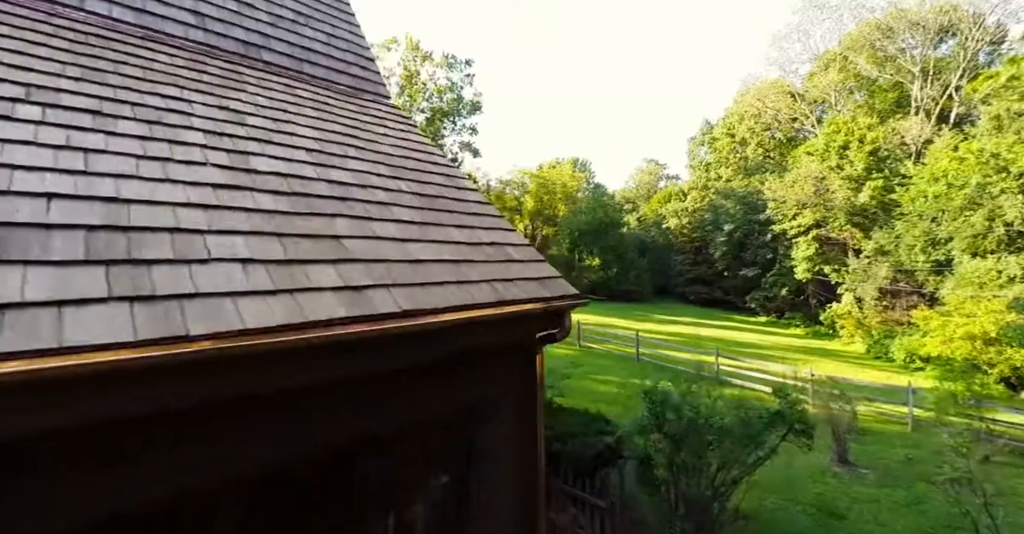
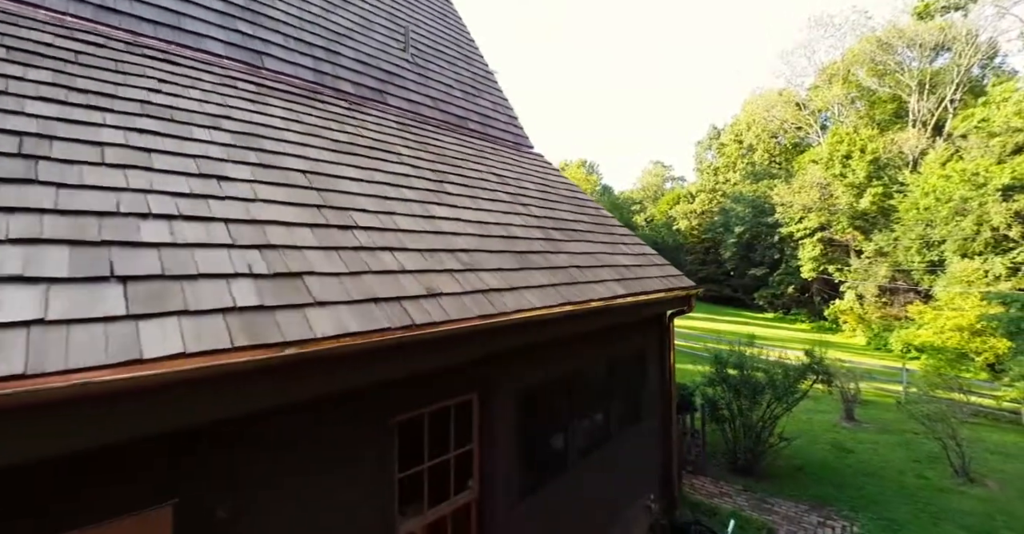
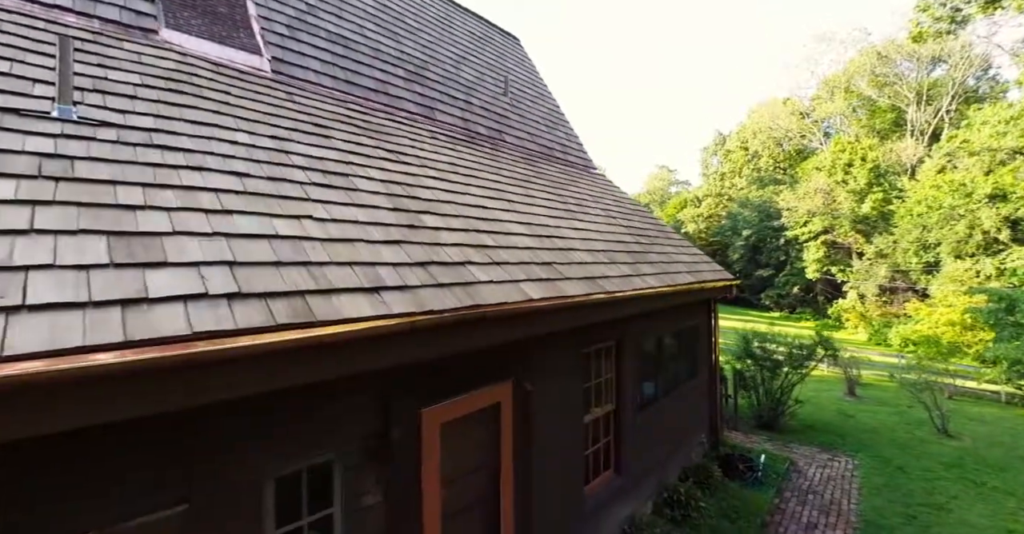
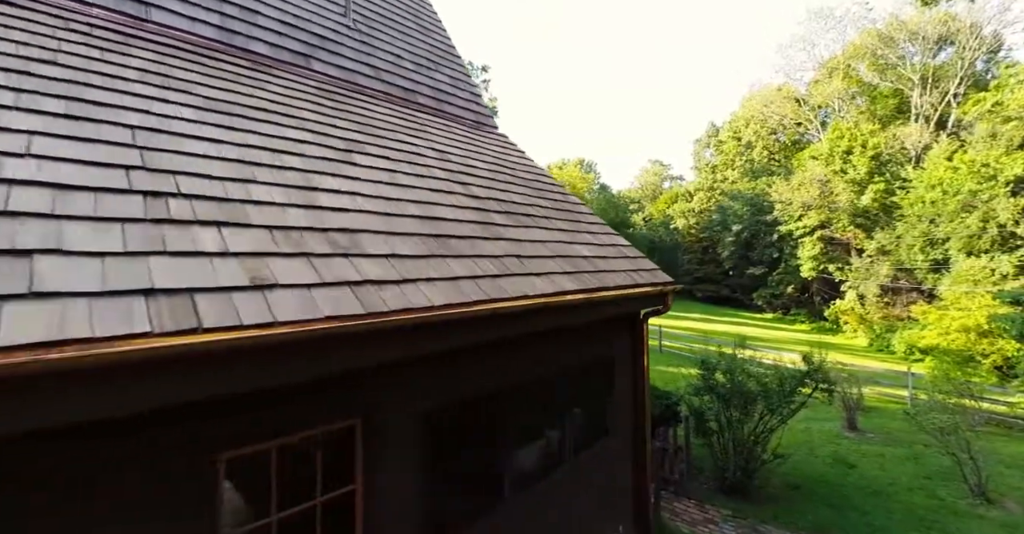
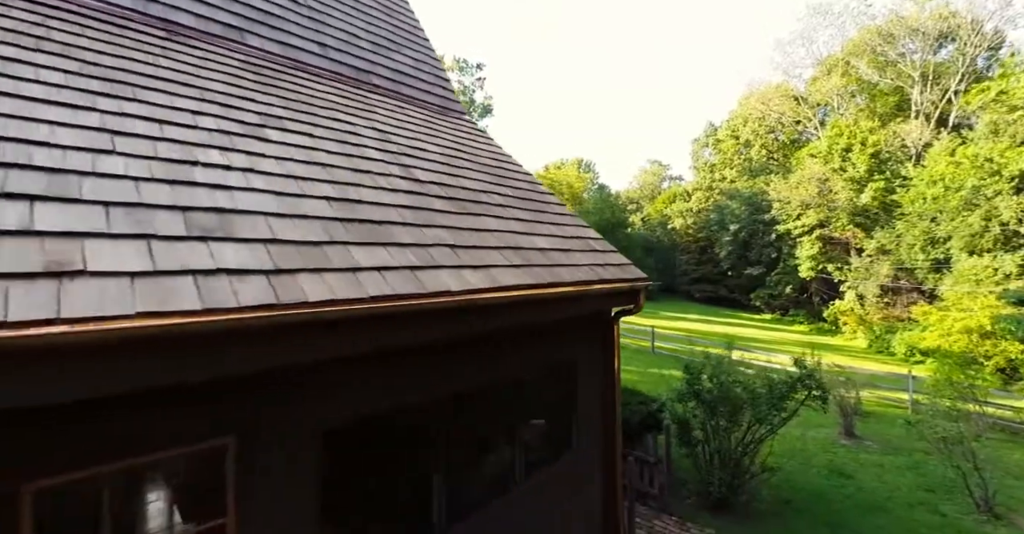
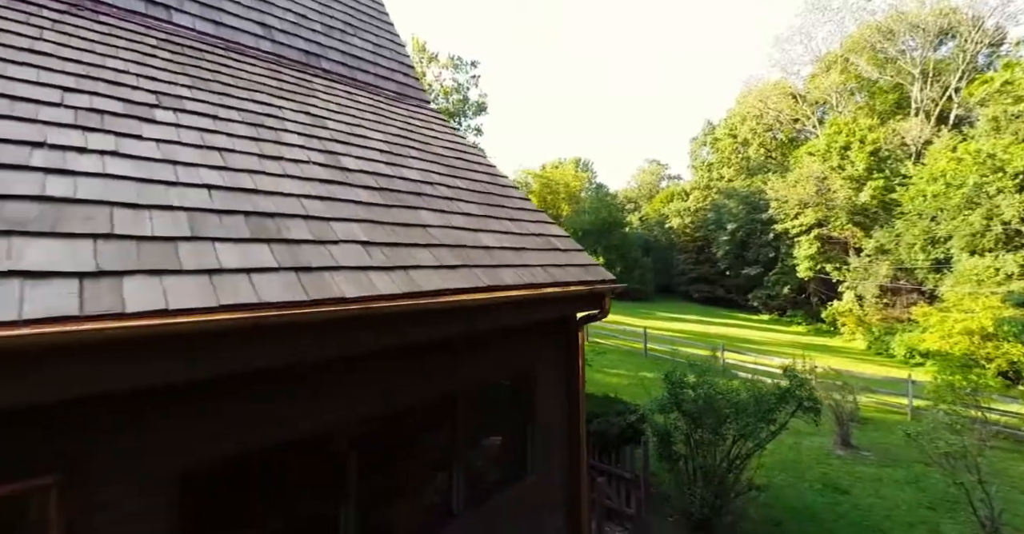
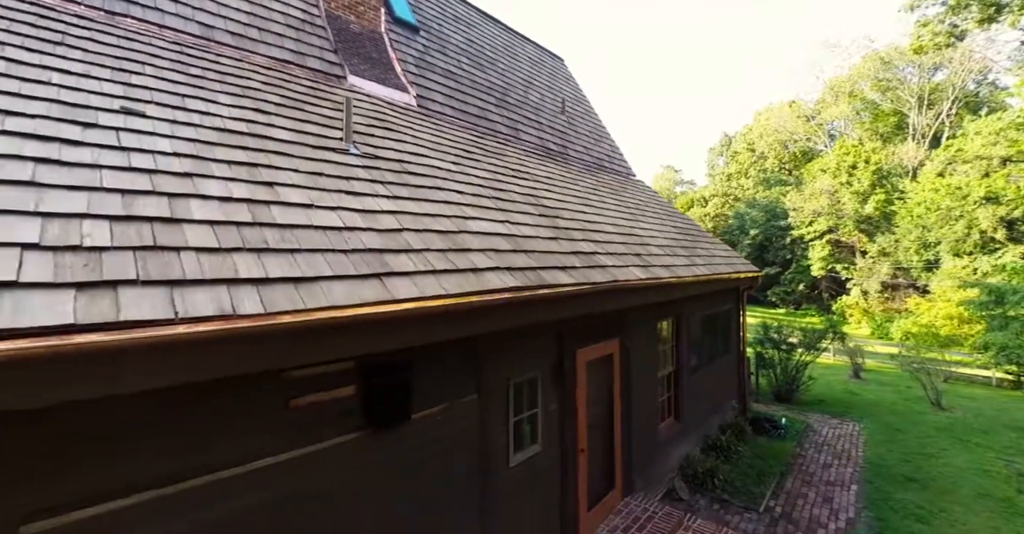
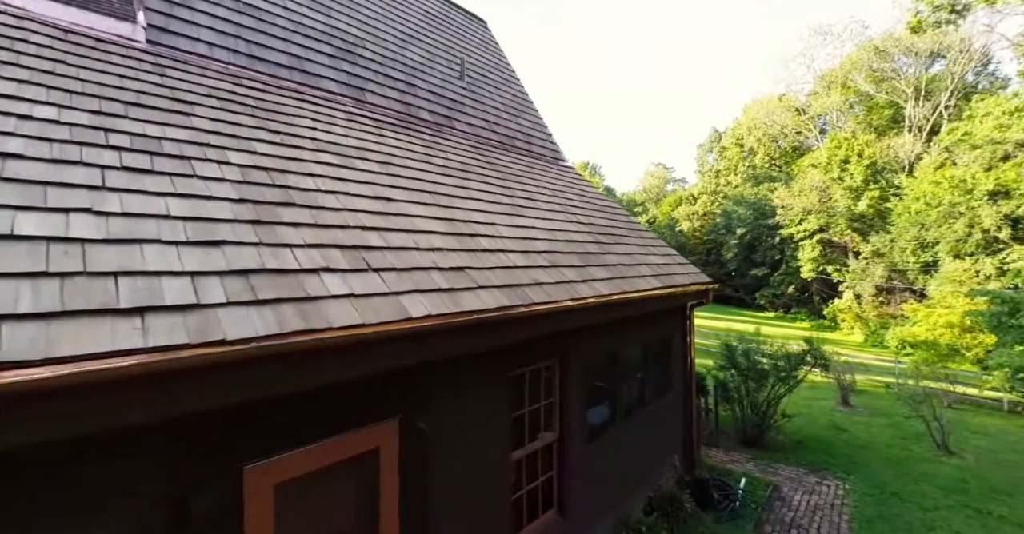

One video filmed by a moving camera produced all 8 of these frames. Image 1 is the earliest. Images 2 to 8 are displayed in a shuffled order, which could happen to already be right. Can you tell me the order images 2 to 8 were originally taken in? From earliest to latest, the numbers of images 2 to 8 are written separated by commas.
6, 5, 4, 2, 8, 3, 7
